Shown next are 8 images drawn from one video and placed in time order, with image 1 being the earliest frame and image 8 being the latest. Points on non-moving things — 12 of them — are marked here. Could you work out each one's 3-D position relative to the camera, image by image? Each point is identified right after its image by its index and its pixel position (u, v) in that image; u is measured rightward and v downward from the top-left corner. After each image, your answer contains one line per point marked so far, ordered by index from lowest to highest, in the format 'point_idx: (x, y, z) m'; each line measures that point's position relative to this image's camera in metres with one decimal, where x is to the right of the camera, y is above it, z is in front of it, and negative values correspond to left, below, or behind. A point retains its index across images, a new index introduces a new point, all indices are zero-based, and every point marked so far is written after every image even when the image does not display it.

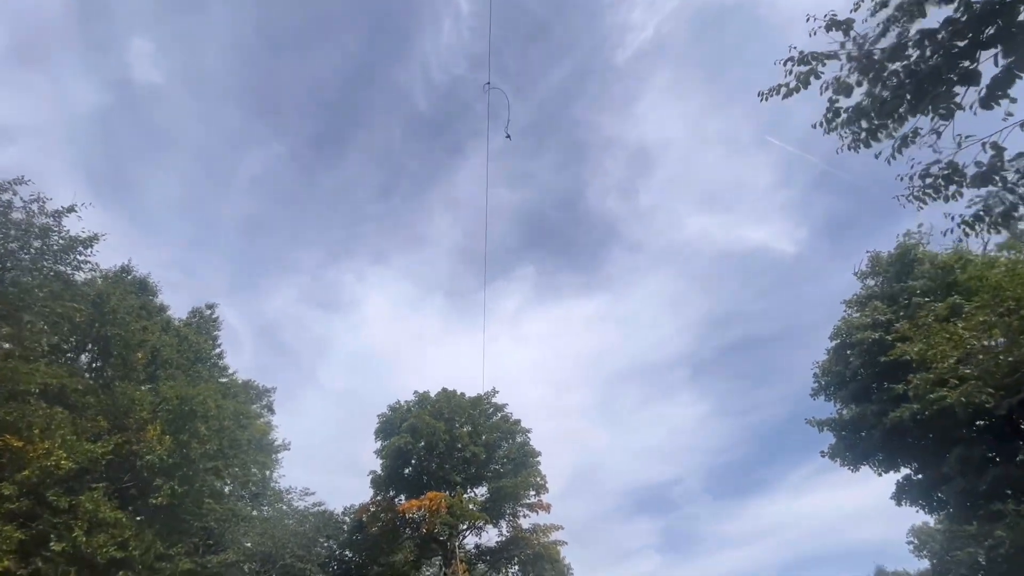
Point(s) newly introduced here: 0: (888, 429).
0: (+11.4, -4.0, +19.6) m
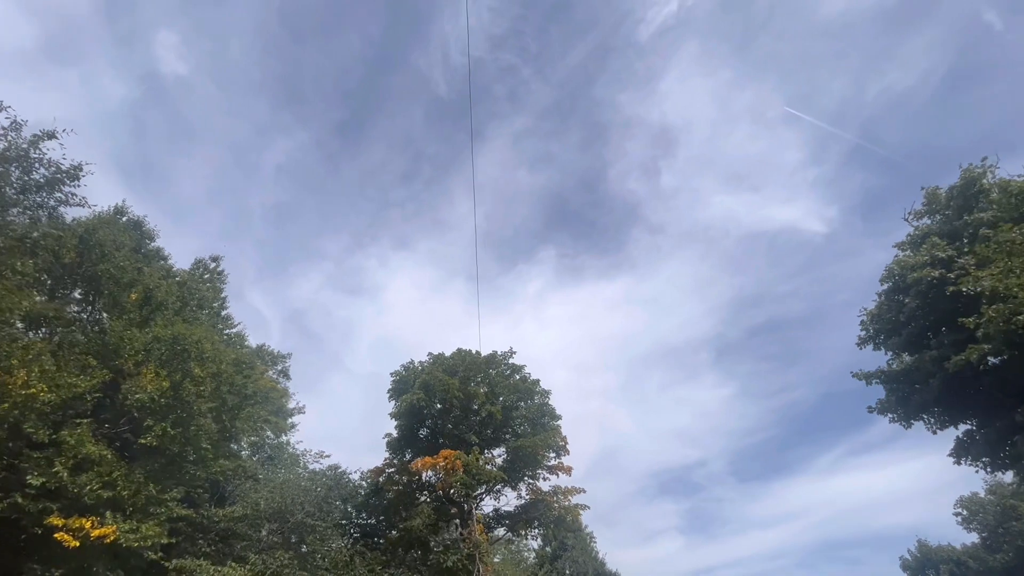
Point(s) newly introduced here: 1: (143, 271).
0: (+11.9, -2.3, +17.8) m
1: (-10.0, +0.5, +17.8) m
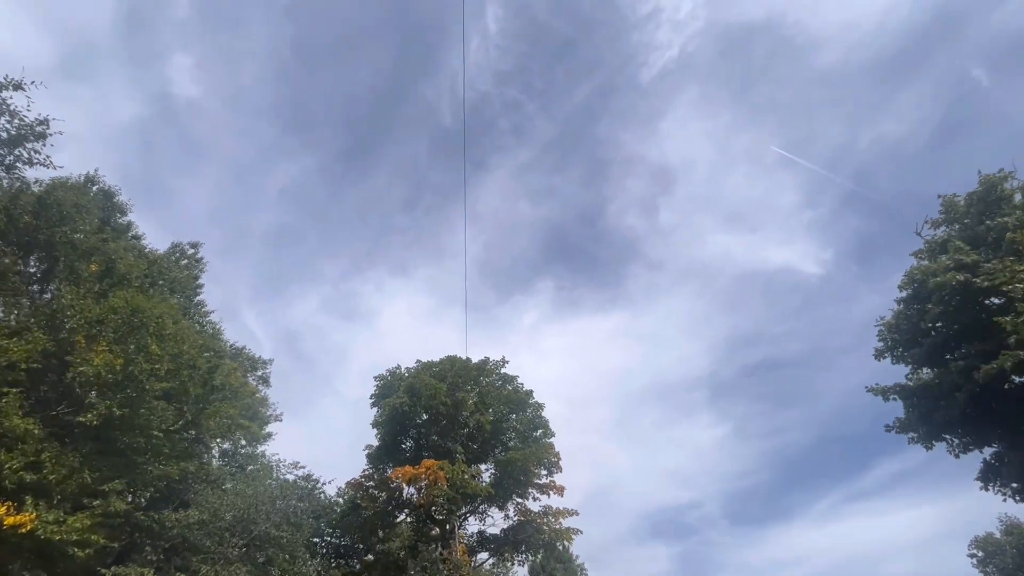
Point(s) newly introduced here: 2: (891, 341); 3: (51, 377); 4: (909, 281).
0: (+11.7, -2.5, +16.4) m
1: (-10.1, +1.1, +16.4) m
2: (+11.2, -1.5, +19.2) m
3: (-9.5, -1.9, +13.5) m
4: (+11.0, +0.2, +18.0) m
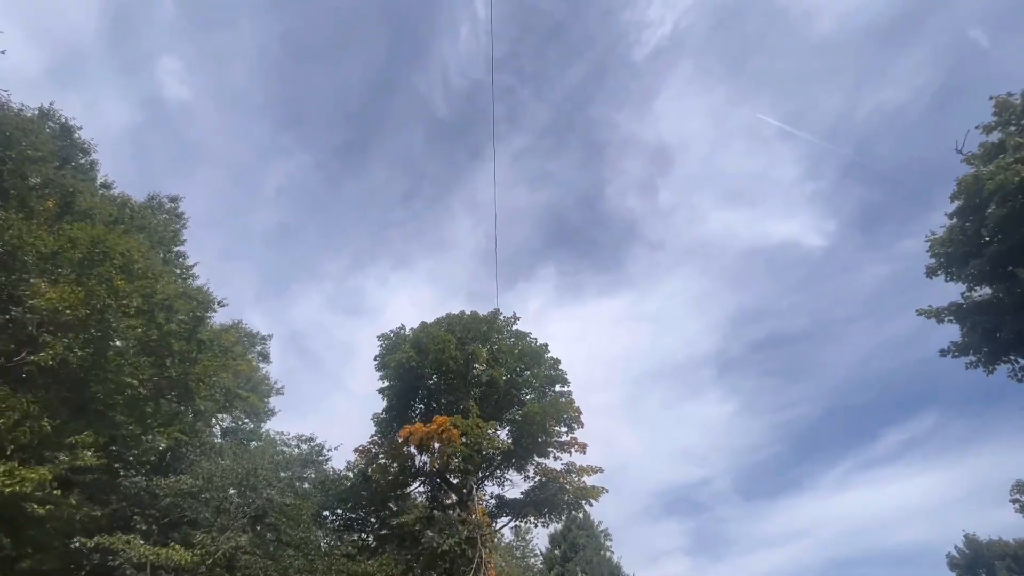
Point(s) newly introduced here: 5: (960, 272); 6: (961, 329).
0: (+12.1, -0.2, +14.6) m
1: (-9.9, +2.4, +14.7) m
2: (+11.5, +0.8, +17.4) m
3: (-9.2, -0.6, +11.9) m
4: (+11.2, +2.5, +16.3) m
5: (+11.9, +0.4, +17.2) m
6: (+11.7, -1.0, +17.1) m
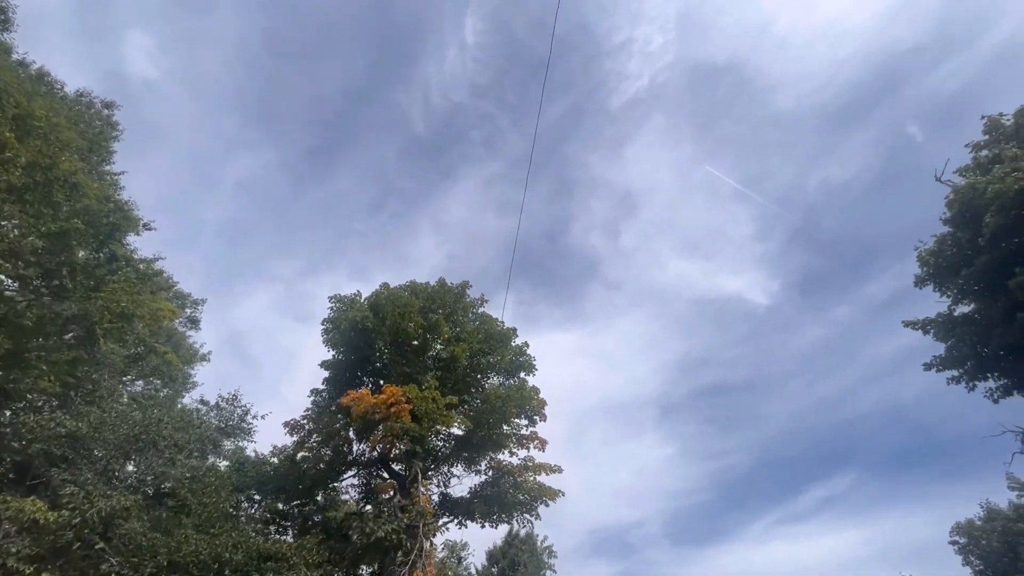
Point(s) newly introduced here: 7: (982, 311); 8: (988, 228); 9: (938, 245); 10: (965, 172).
0: (+11.6, -0.4, +14.2) m
1: (-9.9, +4.6, +13.0) m
2: (+11.0, +0.5, +17.1) m
3: (-9.3, +1.6, +10.1) m
4: (+10.9, +2.2, +15.9) m
5: (+11.3, +0.1, +16.9) m
6: (+11.0, -1.3, +16.6) m
7: (+11.6, -0.6, +16.2) m
8: (+11.0, +1.5, +15.1) m
9: (+10.9, +1.2, +16.7) m
10: (+12.2, +3.0, +17.5) m
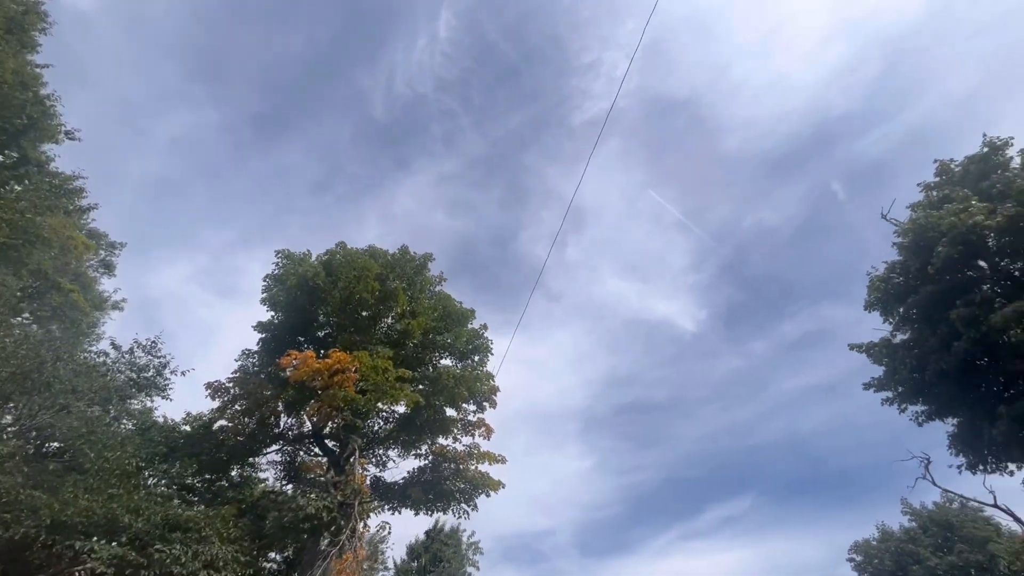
0: (+10.8, -1.2, +15.1) m
1: (-9.7, +6.4, +12.1) m
2: (+10.1, -0.2, +17.9) m
3: (-9.2, +3.4, +9.2) m
4: (+10.3, +1.5, +16.8) m
5: (+10.4, -0.7, +17.7) m
6: (+9.9, -2.0, +17.4) m
7: (+10.6, -1.3, +17.0) m
8: (+10.4, +0.8, +16.0) m
9: (+10.1, +0.5, +17.5) m
10: (+11.5, +2.1, +18.4) m
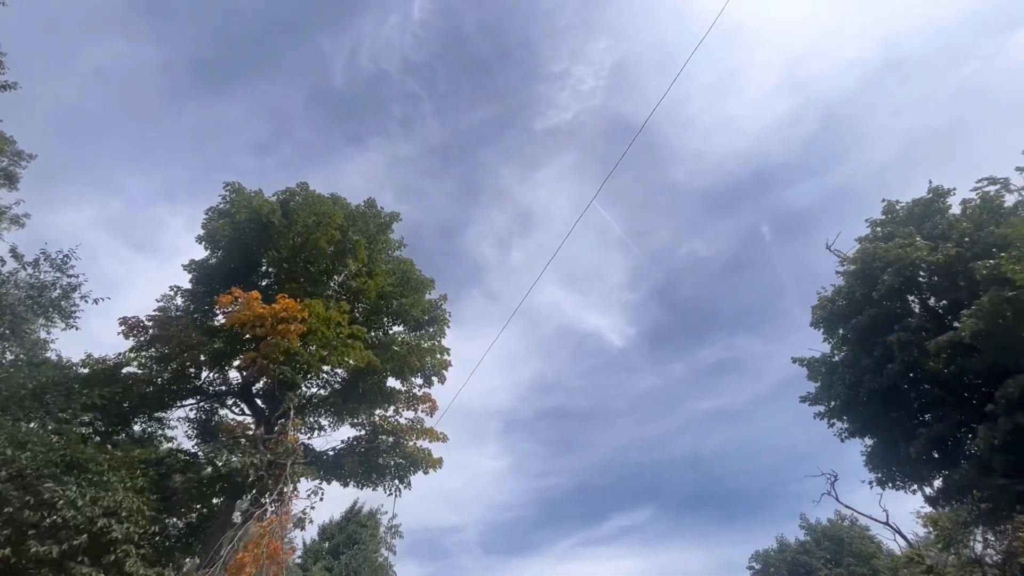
0: (+9.7, -1.9, +16.0) m
1: (-9.8, +7.5, +12.1) m
2: (+9.0, -0.8, +18.7) m
3: (-9.6, +4.5, +9.3) m
4: (+9.5, +0.9, +17.6) m
5: (+9.2, -1.3, +18.6) m
6: (+8.7, -2.6, +18.3) m
7: (+9.4, -2.0, +17.9) m
8: (+9.5, +0.1, +16.8) m
9: (+9.1, -0.1, +18.3) m
10: (+10.6, +1.4, +19.3) m
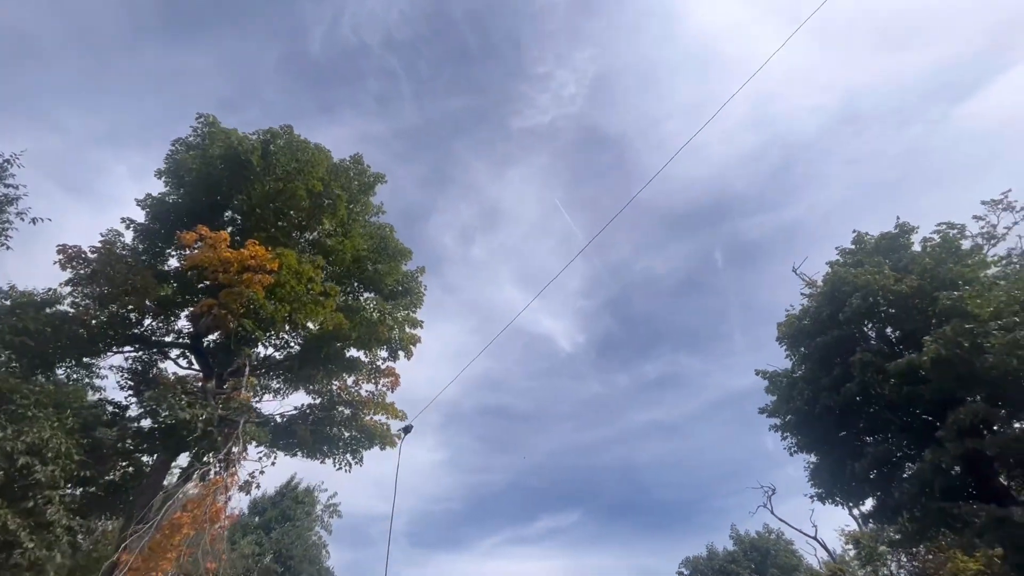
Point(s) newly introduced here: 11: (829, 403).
0: (+9.1, -2.5, +16.9) m
1: (-8.8, +9.1, +11.4) m
2: (+8.3, -1.3, +19.5) m
3: (-8.7, +6.0, +8.6) m
4: (+9.1, +0.3, +18.5) m
5: (+8.5, -1.8, +19.4) m
6: (+7.8, -3.1, +19.0) m
7: (+8.7, -2.5, +18.7) m
8: (+9.1, -0.5, +17.7) m
9: (+8.5, -0.7, +19.1) m
10: (+10.1, +0.7, +20.2) m
11: (+8.7, -3.1, +17.8) m
